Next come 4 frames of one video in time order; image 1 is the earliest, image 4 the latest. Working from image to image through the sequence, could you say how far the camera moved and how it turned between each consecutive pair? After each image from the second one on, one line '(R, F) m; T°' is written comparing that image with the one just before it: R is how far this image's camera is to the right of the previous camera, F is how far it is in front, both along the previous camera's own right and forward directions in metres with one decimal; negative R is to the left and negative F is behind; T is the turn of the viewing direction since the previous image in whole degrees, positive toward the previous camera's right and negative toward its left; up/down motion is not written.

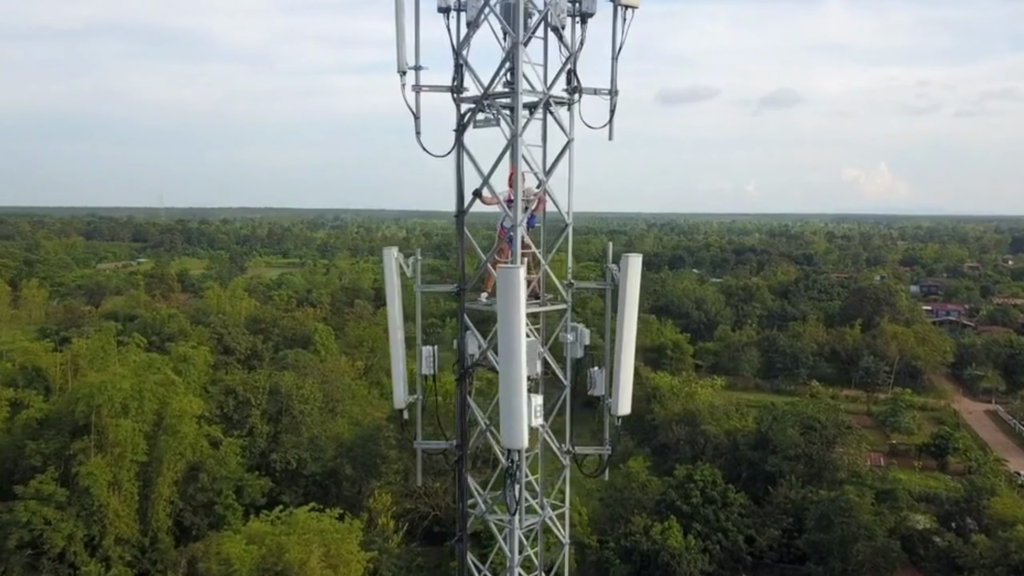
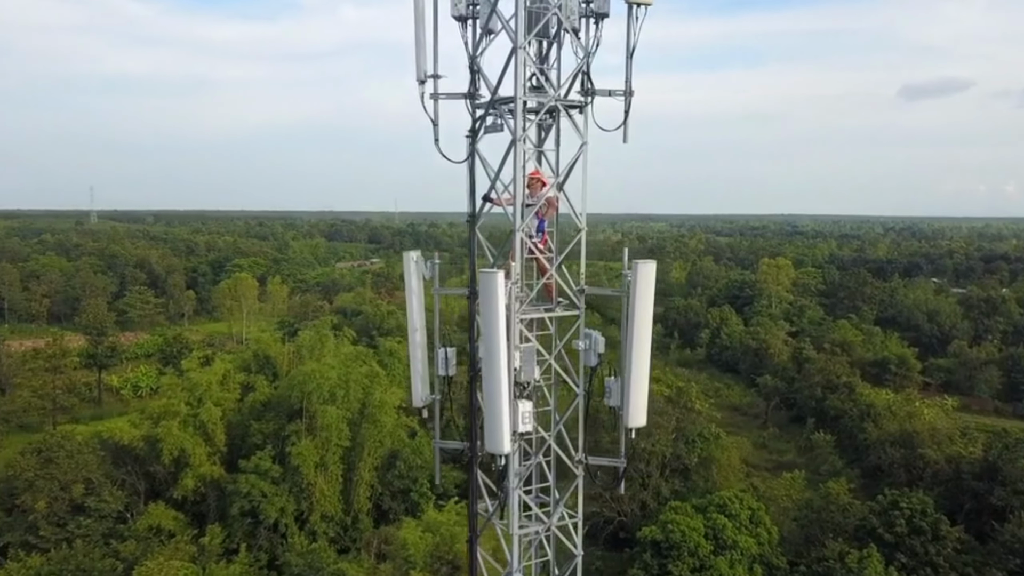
(+0.7, +0.1) m; -15°
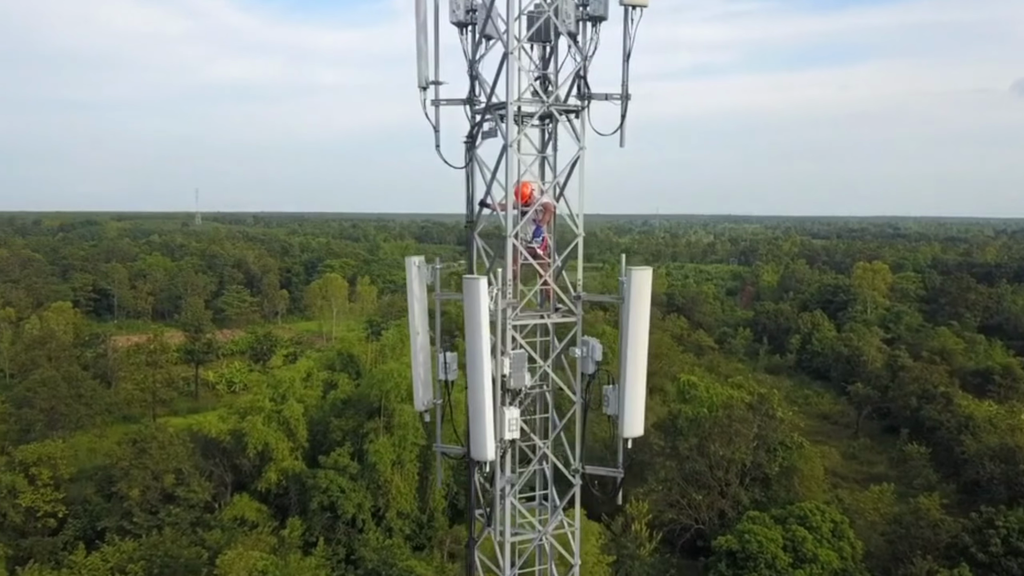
(+0.3, 0.0) m; -6°
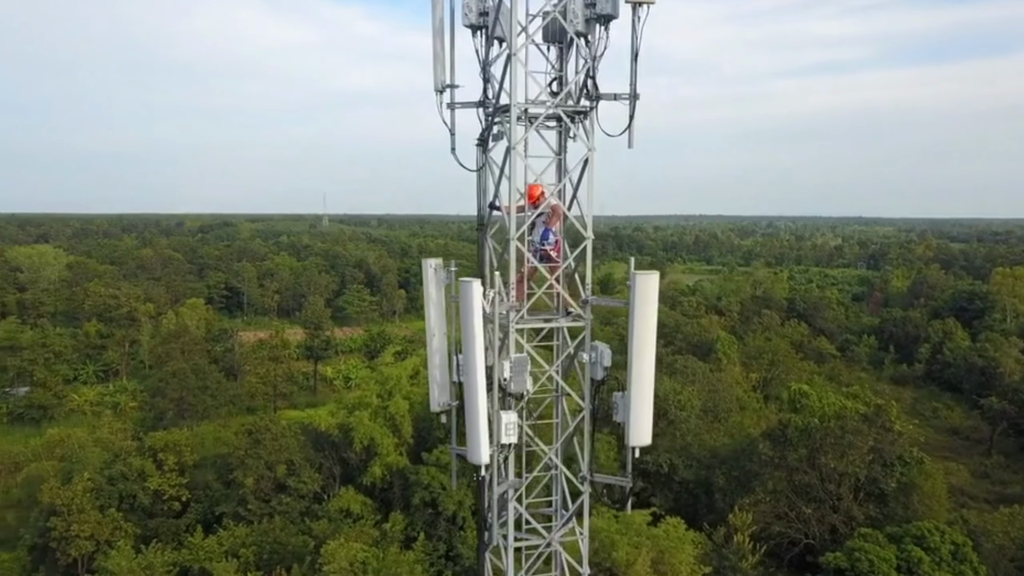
(+0.4, 0.0) m; -8°
